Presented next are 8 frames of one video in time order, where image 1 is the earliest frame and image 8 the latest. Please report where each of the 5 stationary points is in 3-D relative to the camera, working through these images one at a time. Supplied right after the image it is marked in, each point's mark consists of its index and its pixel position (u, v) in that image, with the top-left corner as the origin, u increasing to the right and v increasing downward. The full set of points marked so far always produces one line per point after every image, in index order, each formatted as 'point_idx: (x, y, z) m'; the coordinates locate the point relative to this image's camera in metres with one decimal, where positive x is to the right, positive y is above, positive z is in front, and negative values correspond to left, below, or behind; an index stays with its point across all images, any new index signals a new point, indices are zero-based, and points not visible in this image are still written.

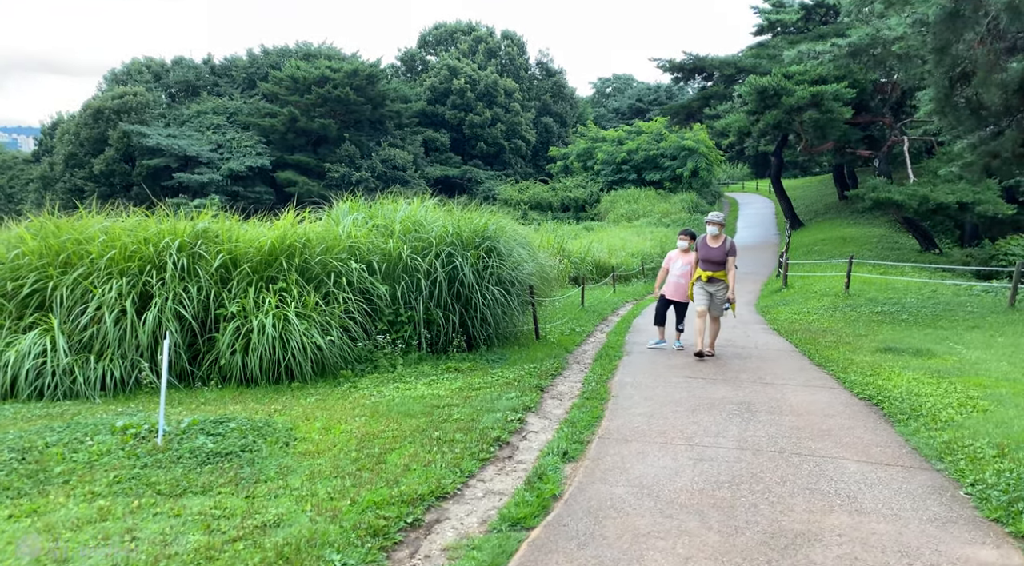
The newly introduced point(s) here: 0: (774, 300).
0: (+5.5, -0.4, +14.9) m
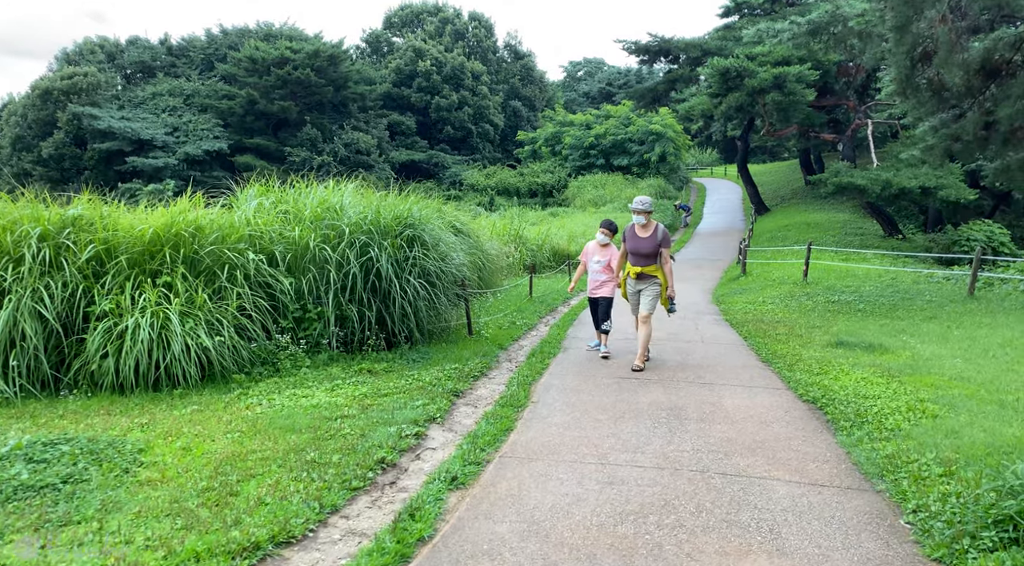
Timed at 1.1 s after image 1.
0: (+4.5, -0.1, +14.5) m
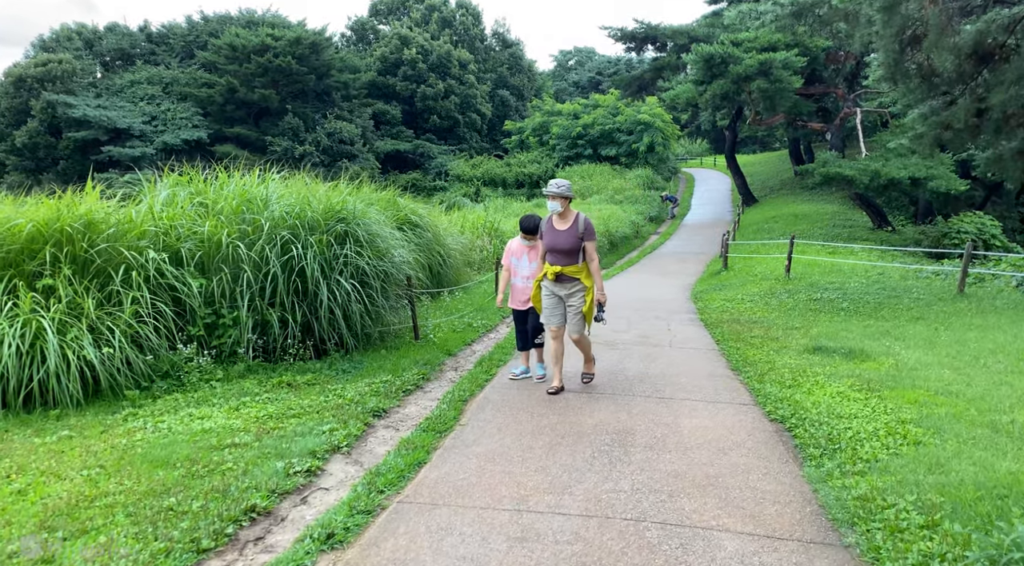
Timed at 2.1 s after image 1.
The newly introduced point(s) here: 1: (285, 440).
0: (+3.9, 0.0, +13.8) m
1: (-1.4, -1.0, +4.5) m
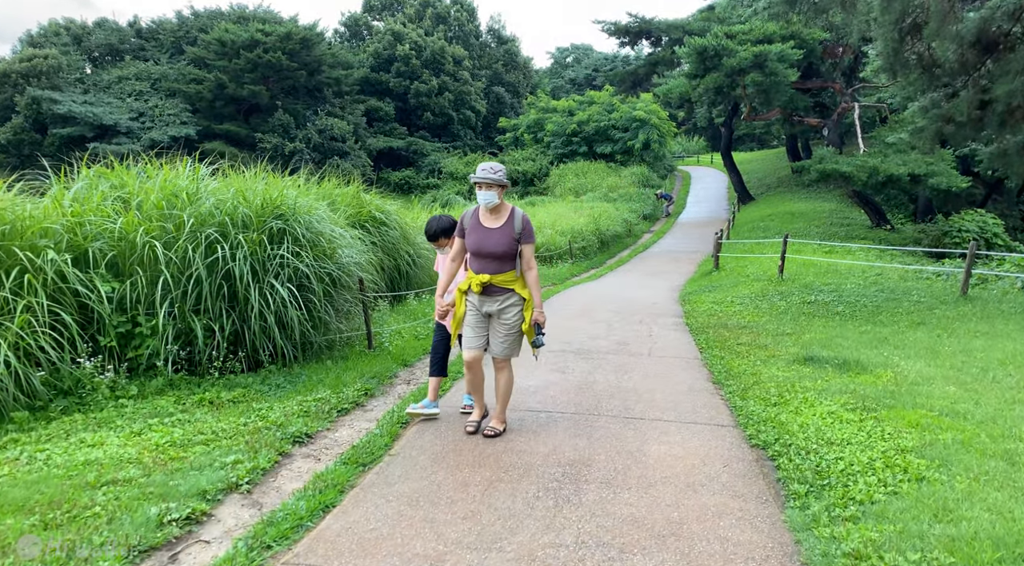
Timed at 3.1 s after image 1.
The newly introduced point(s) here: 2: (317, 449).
0: (+3.5, -0.1, +13.1) m
1: (-1.8, -1.0, +3.8) m
2: (-1.2, -1.0, +4.4) m
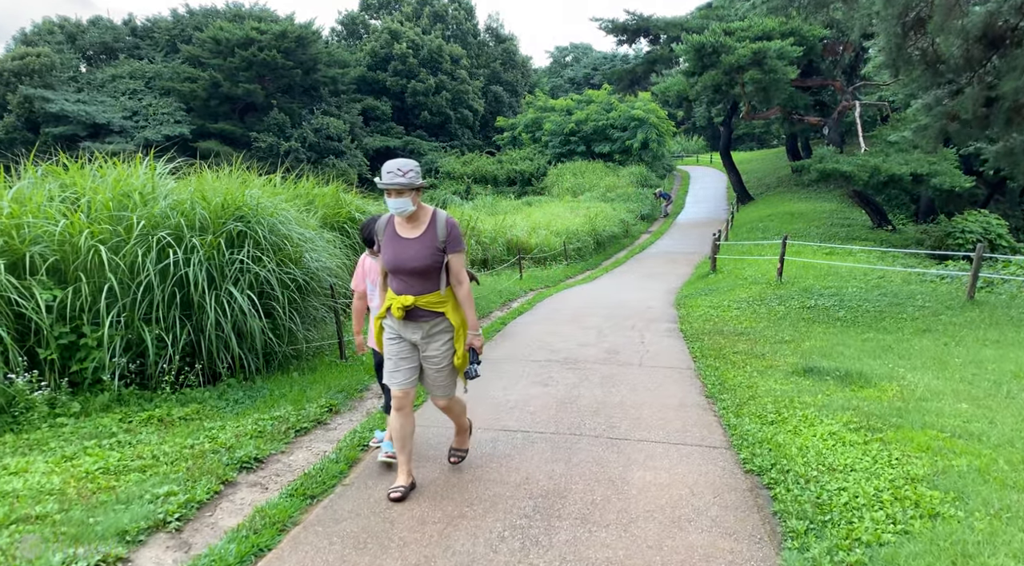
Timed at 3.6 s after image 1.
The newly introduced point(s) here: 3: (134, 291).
0: (+3.3, -0.1, +12.7) m
1: (-2.0, -1.1, +3.4) m
2: (-1.4, -1.1, +4.0) m
3: (-2.8, -0.1, +5.1) m
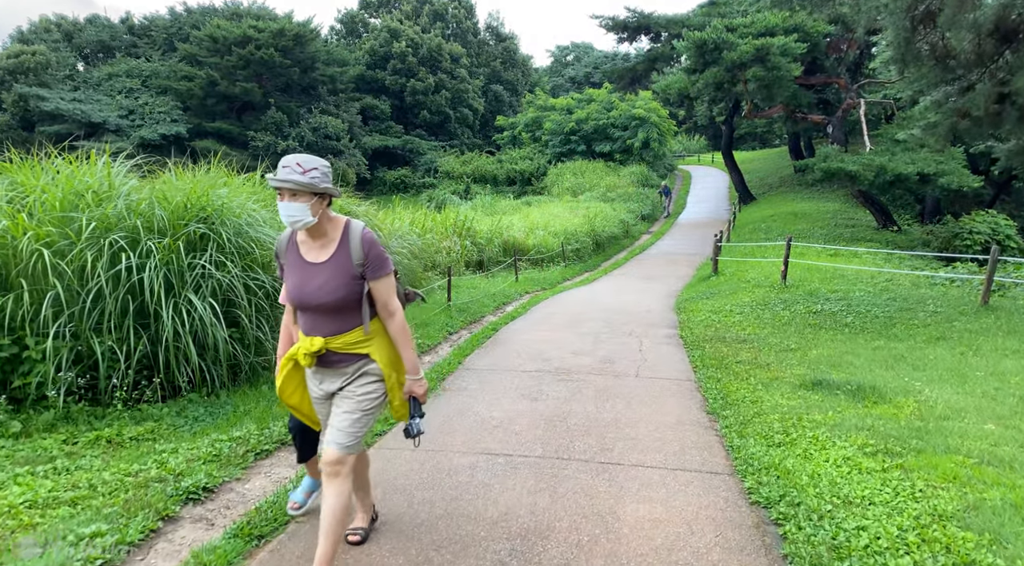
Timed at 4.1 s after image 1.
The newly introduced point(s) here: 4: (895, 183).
0: (+3.2, -0.2, +12.3) m
1: (-2.1, -1.1, +3.0) m
2: (-1.5, -1.2, +3.6) m
3: (-2.9, -0.1, +4.7) m
4: (+10.2, +2.7, +18.8) m
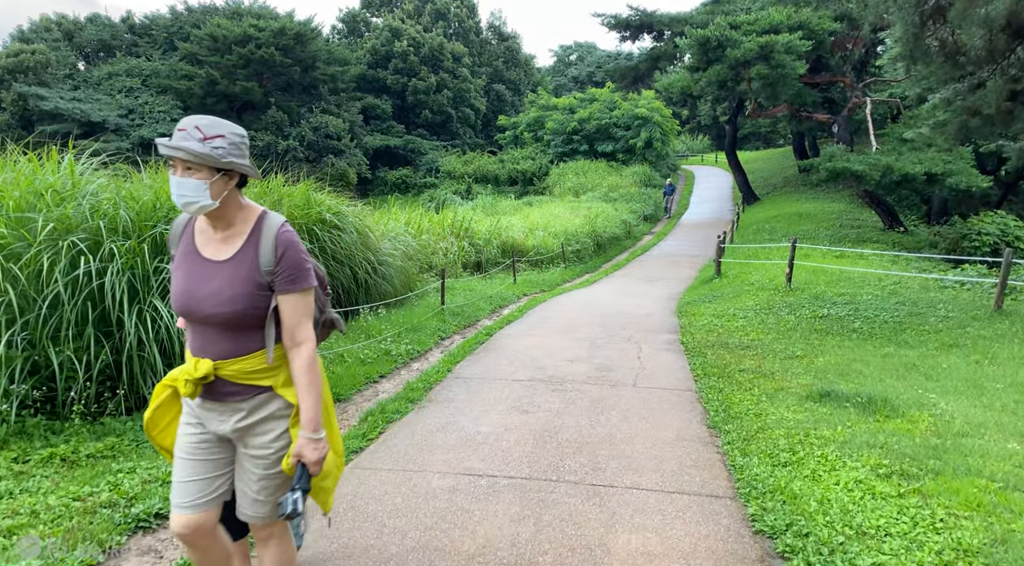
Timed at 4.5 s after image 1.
0: (+3.2, -0.2, +12.0) m
1: (-2.2, -1.2, +2.7) m
2: (-1.6, -1.2, +3.3) m
3: (-2.9, -0.1, +4.4) m
4: (+10.2, +2.6, +18.4) m
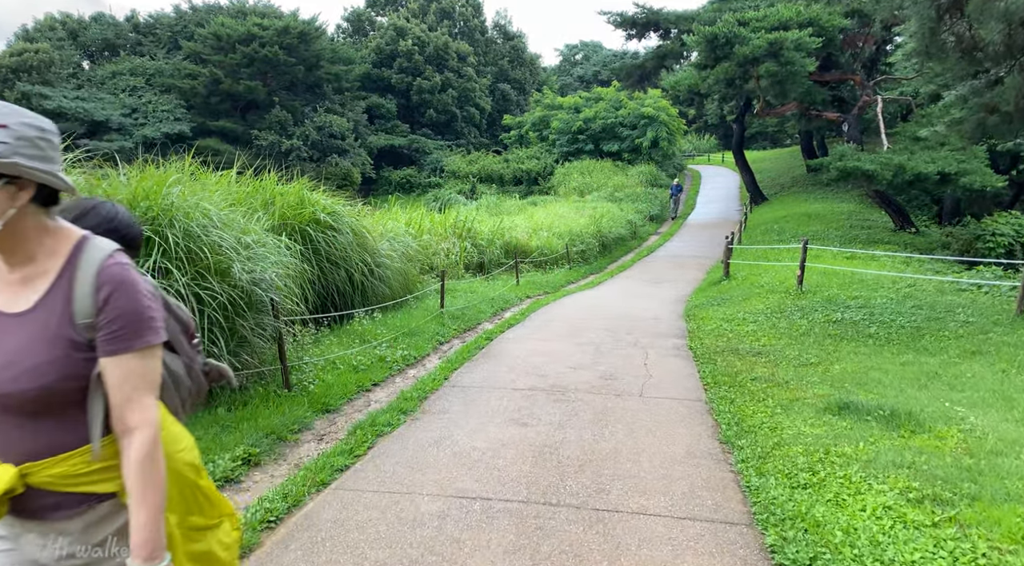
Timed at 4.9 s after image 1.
0: (+3.2, -0.2, +11.6) m
1: (-2.2, -1.2, +2.4) m
2: (-1.6, -1.2, +3.0) m
3: (-3.0, -0.2, +4.1) m
4: (+10.3, +2.6, +18.0) m
